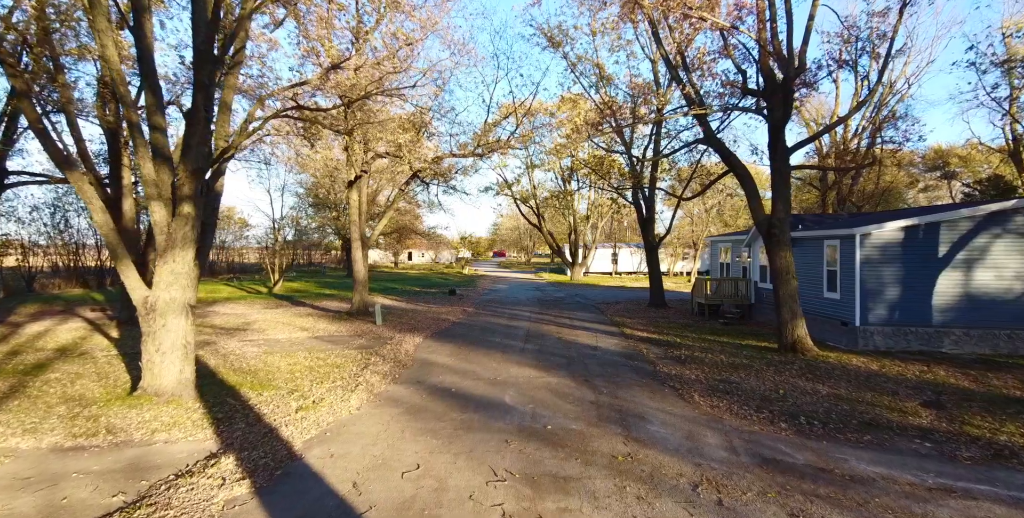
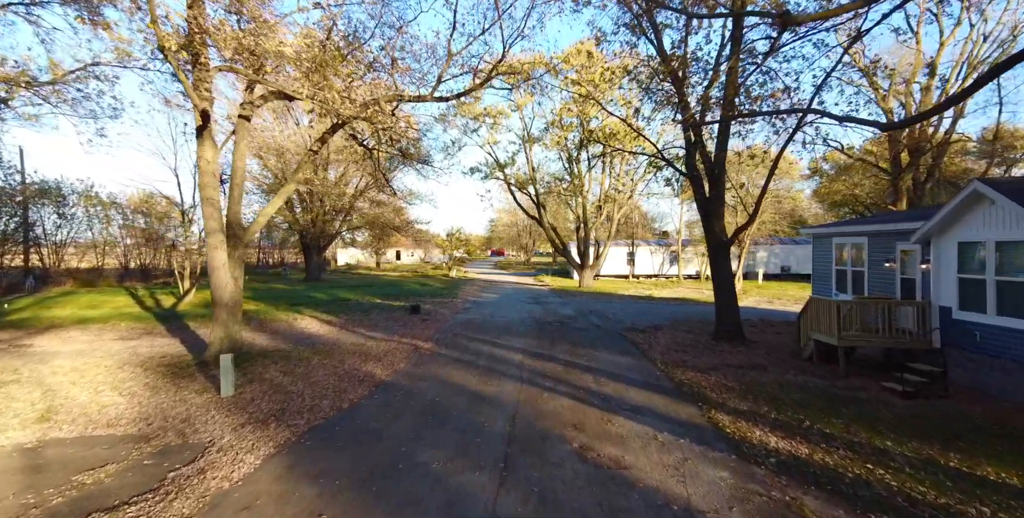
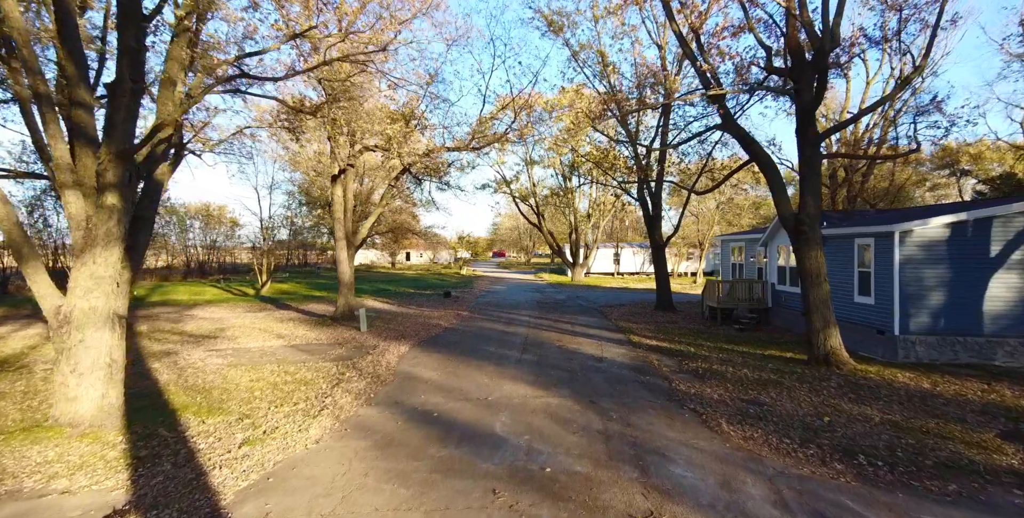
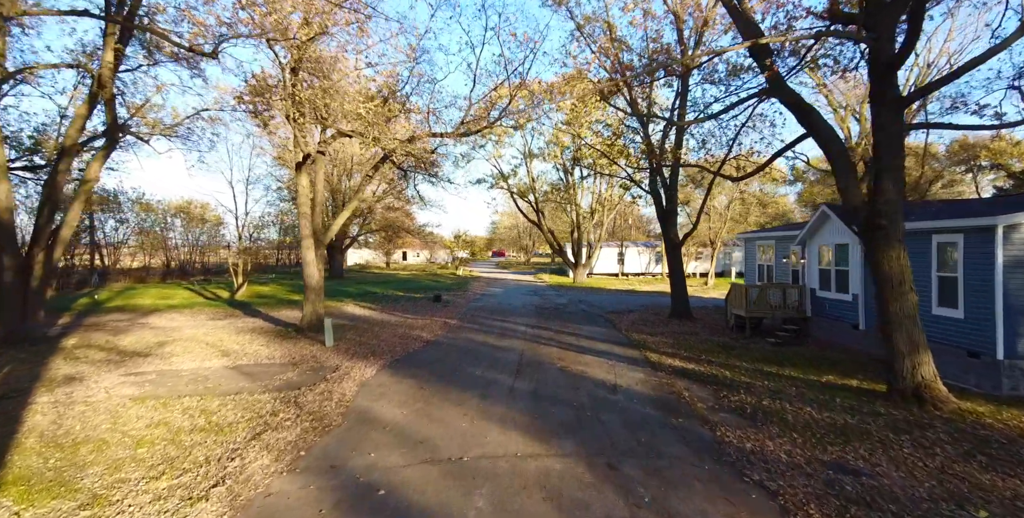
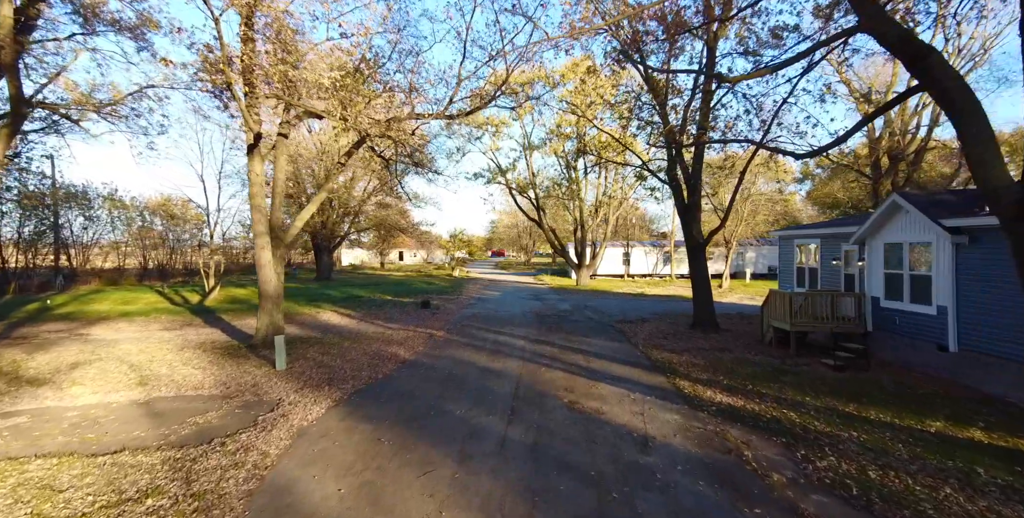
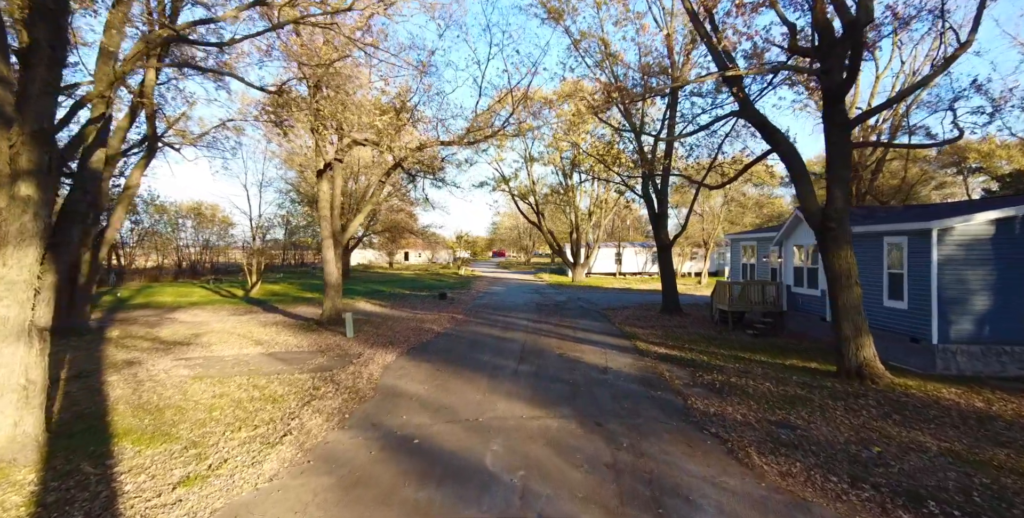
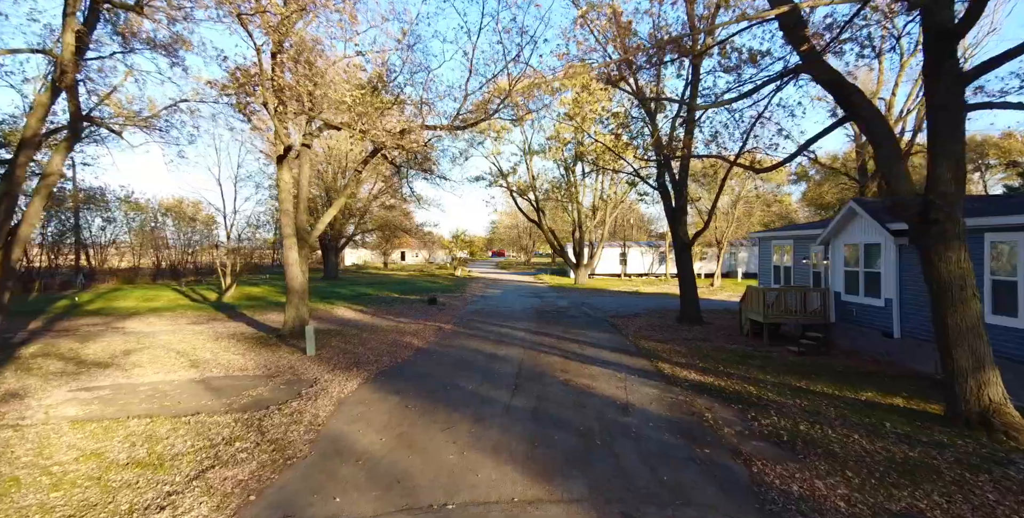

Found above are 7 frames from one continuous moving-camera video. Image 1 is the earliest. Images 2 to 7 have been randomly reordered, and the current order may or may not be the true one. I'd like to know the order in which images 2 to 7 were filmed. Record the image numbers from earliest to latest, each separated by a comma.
3, 6, 4, 7, 5, 2
